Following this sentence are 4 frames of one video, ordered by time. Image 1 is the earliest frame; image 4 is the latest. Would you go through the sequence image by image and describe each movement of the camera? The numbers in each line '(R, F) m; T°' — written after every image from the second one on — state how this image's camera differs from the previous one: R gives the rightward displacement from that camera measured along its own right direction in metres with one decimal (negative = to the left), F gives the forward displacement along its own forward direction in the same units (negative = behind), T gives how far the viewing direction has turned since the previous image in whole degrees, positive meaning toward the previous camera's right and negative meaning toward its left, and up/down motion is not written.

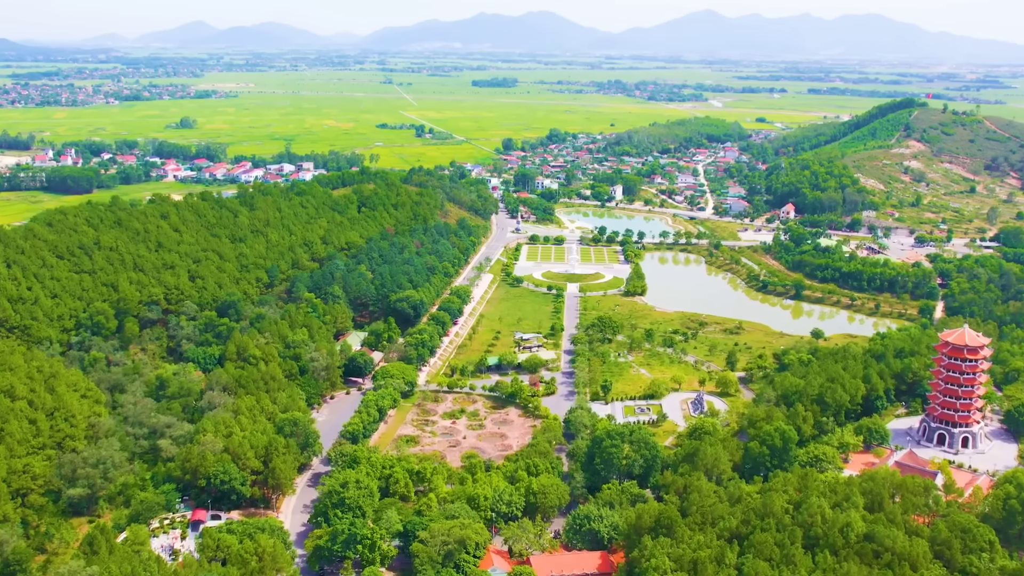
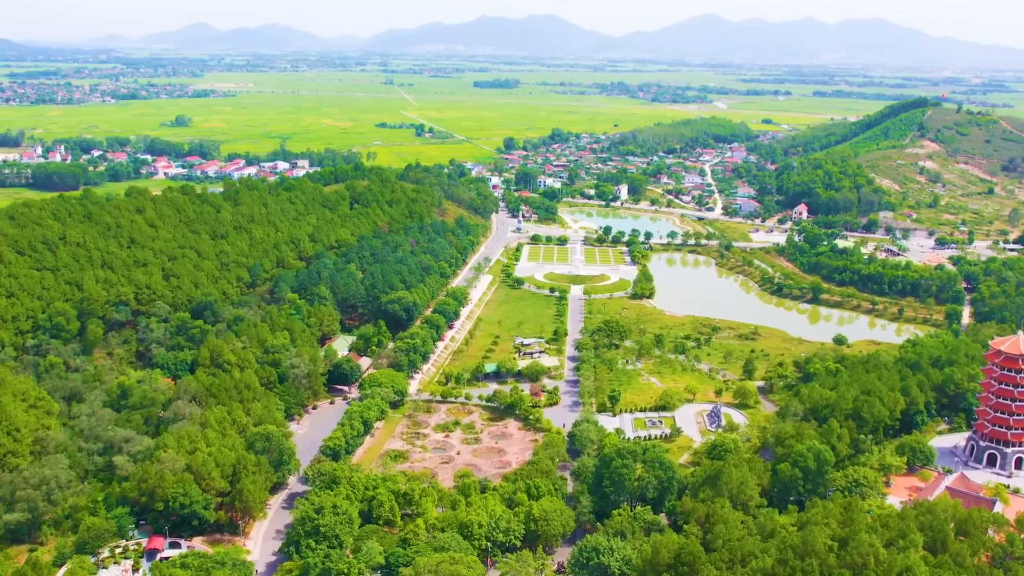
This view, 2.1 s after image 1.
(+0.1, +3.3) m; 0°
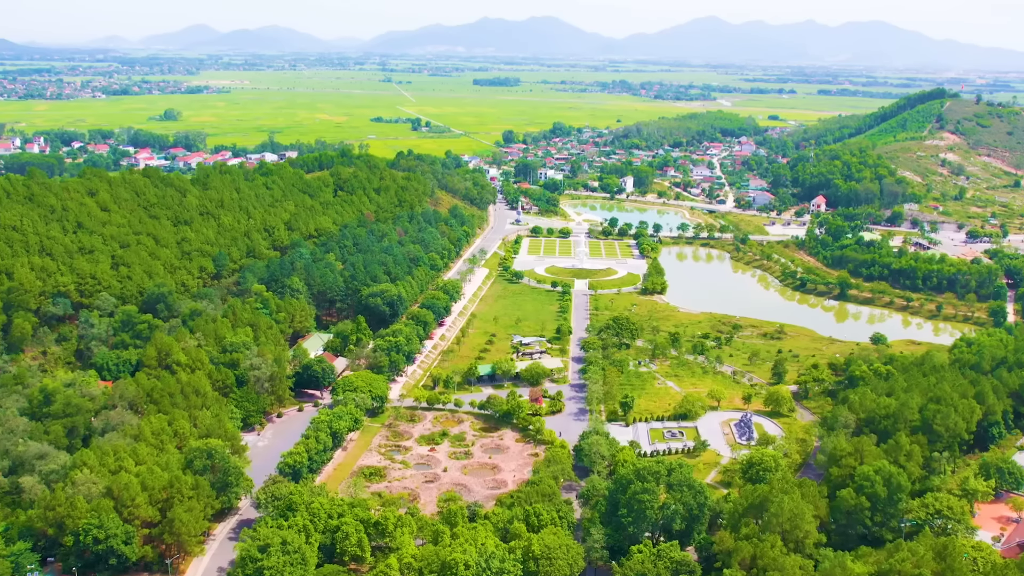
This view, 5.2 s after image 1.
(+0.1, +5.0) m; 0°
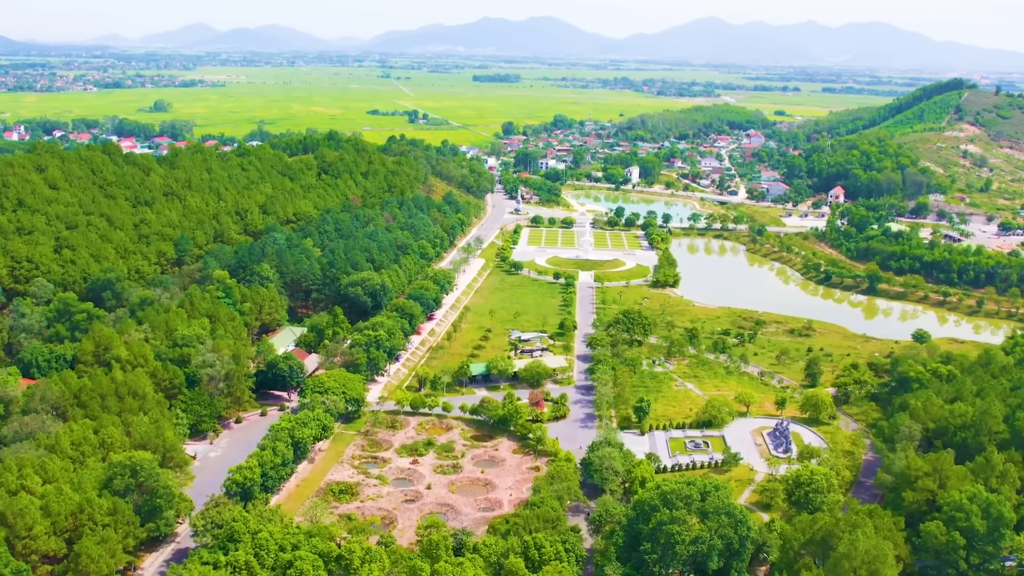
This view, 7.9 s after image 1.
(+0.1, +4.4) m; 0°
